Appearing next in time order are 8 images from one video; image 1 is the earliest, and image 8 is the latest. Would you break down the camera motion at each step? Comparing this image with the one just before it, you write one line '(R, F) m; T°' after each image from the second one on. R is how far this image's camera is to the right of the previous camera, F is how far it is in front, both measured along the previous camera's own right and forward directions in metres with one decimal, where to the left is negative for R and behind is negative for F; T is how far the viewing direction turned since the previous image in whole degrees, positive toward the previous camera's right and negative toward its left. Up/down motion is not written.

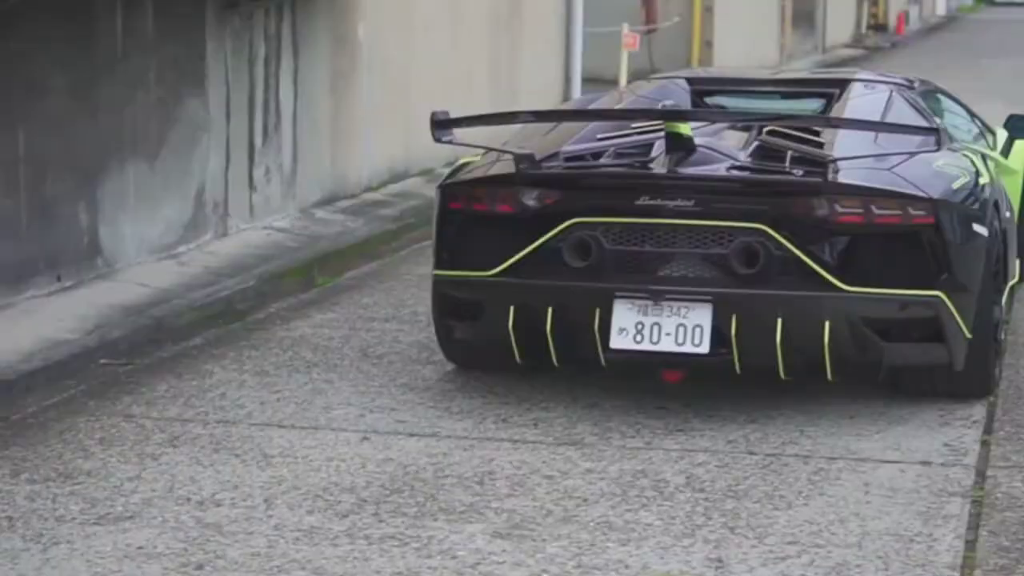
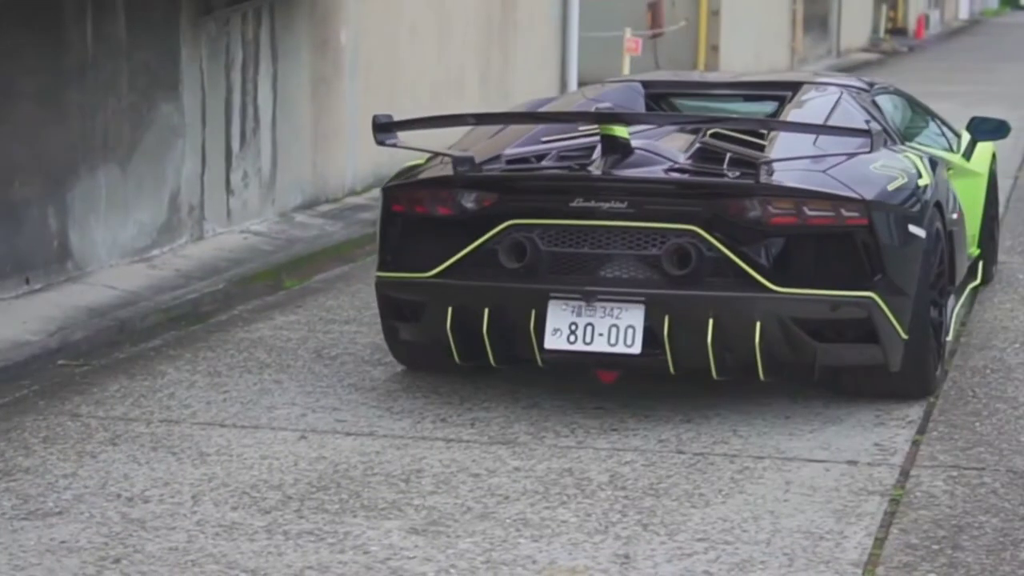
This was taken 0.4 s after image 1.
(+0.4, -0.1) m; -2°
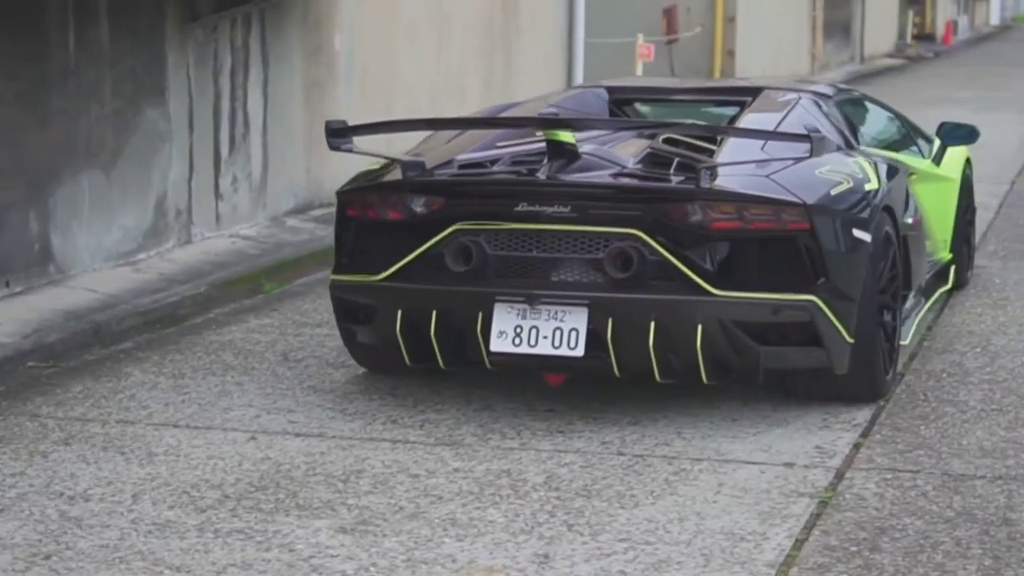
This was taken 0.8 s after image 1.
(+0.4, -0.1) m; -2°
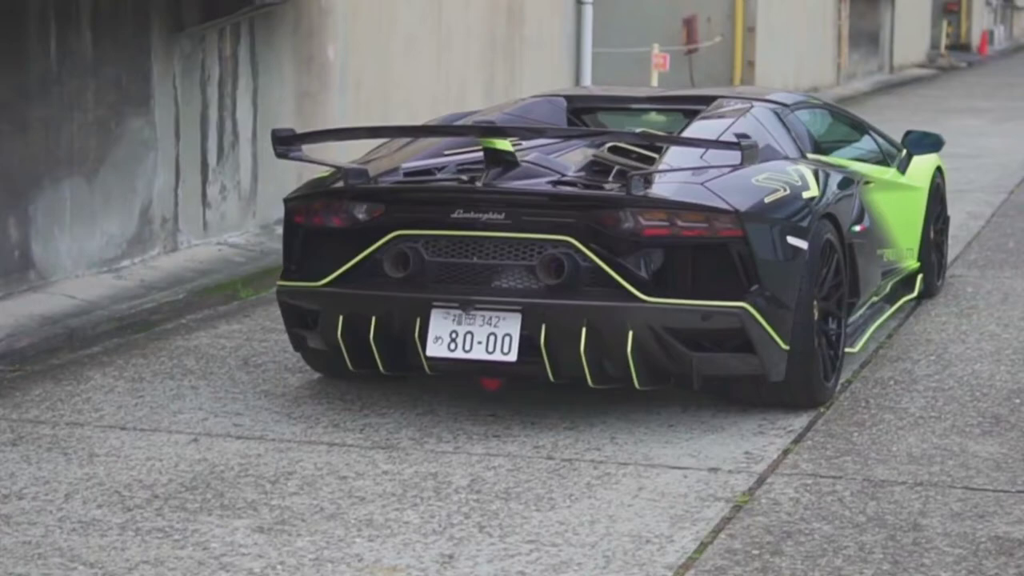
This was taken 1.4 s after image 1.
(+0.5, -0.1) m; -2°
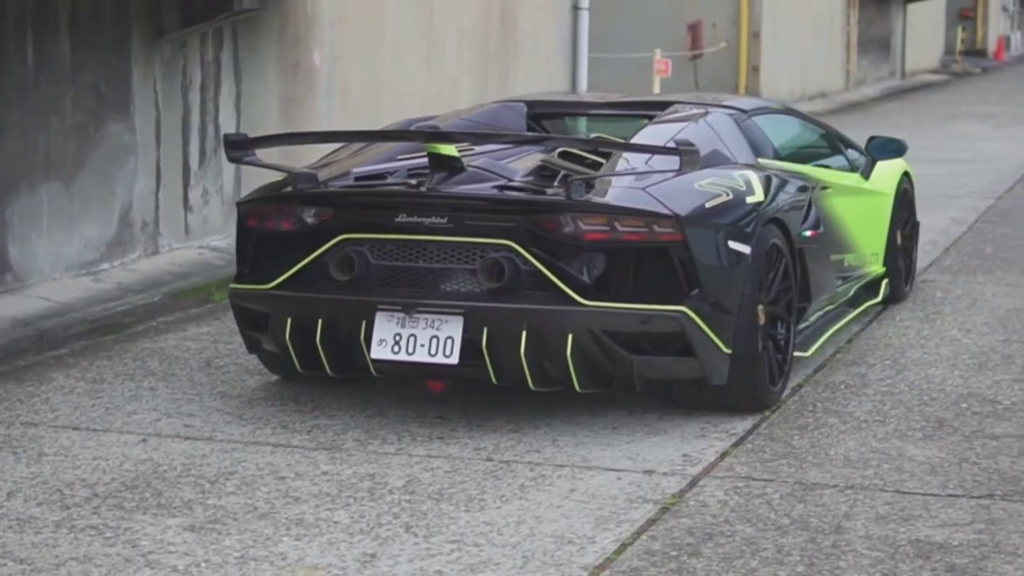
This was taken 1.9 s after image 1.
(+0.3, -0.1) m; -1°
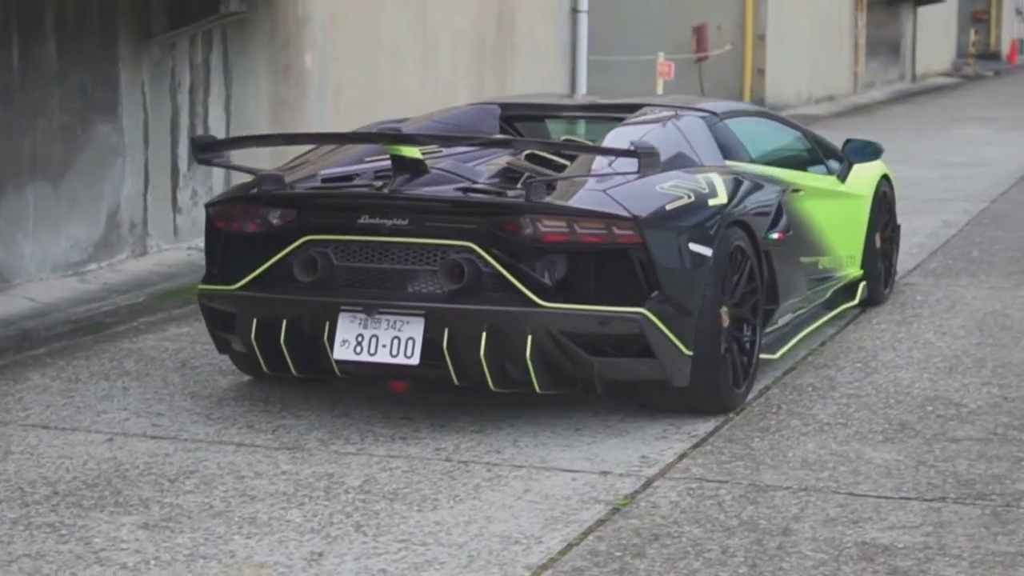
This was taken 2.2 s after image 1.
(+0.2, 0.0) m; -1°
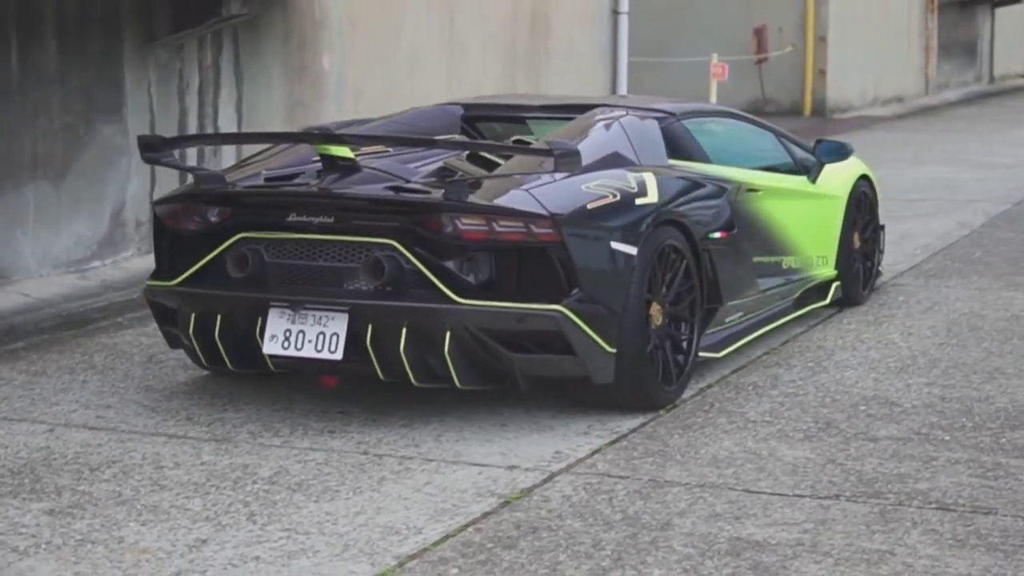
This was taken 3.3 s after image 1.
(+0.8, -0.1) m; -5°
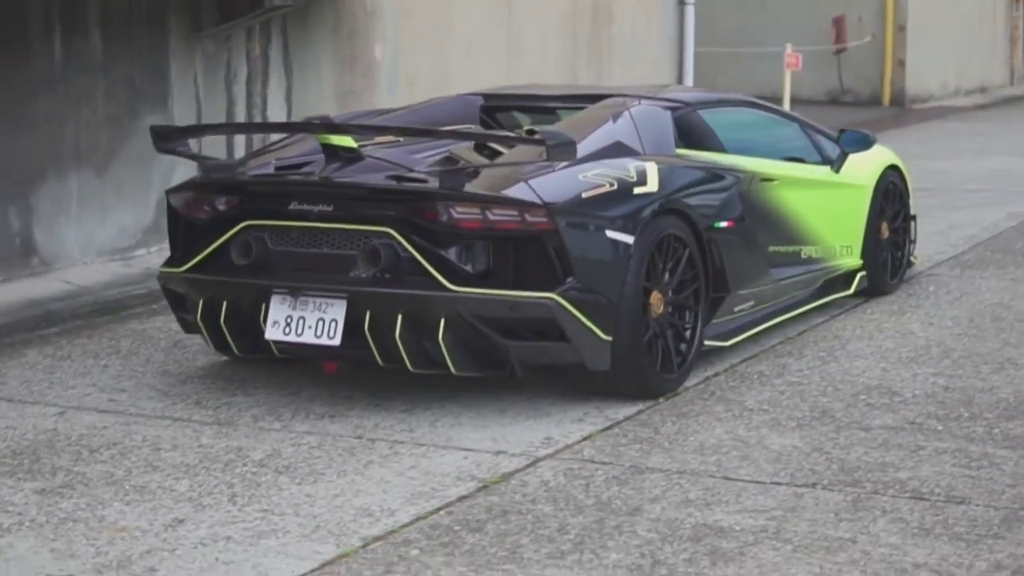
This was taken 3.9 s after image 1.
(+0.5, -0.1) m; -4°
